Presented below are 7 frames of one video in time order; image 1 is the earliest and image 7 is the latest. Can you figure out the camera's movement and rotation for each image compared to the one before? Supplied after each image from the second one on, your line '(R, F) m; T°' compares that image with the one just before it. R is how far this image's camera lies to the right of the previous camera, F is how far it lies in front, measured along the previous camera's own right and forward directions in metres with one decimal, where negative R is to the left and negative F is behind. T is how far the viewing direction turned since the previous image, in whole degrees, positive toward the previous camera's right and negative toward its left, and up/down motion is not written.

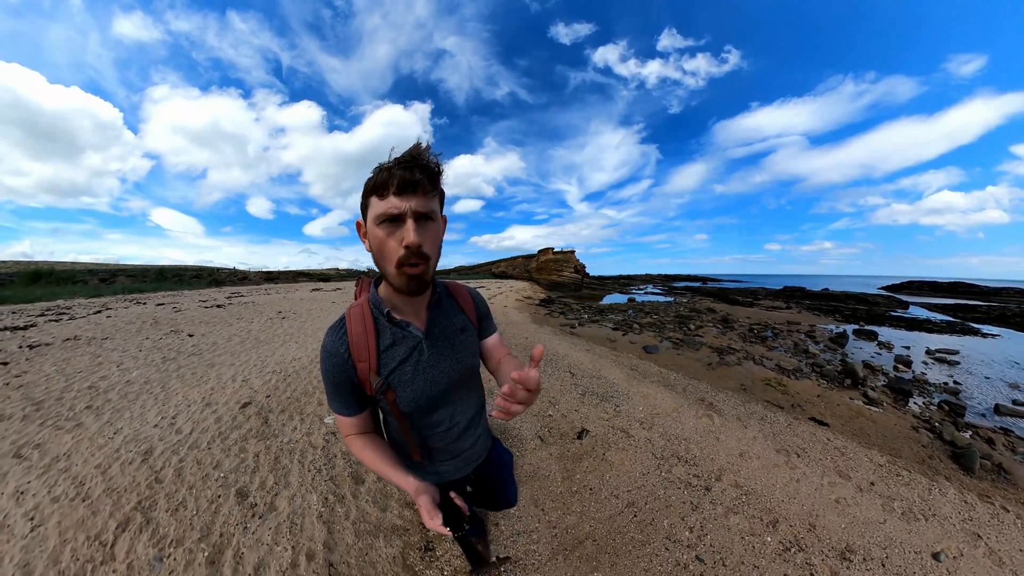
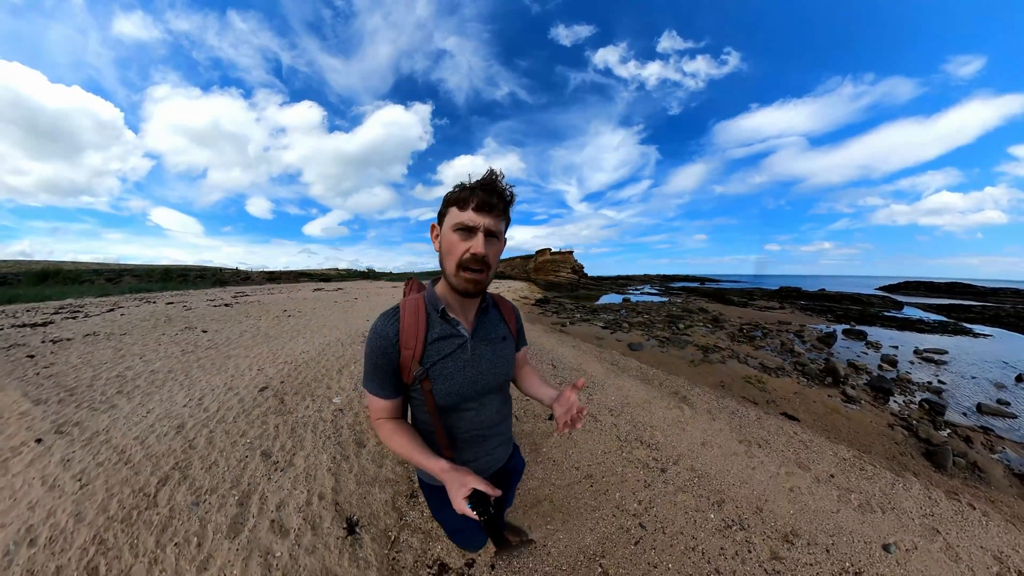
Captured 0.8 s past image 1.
(+0.2, -0.5) m; 0°
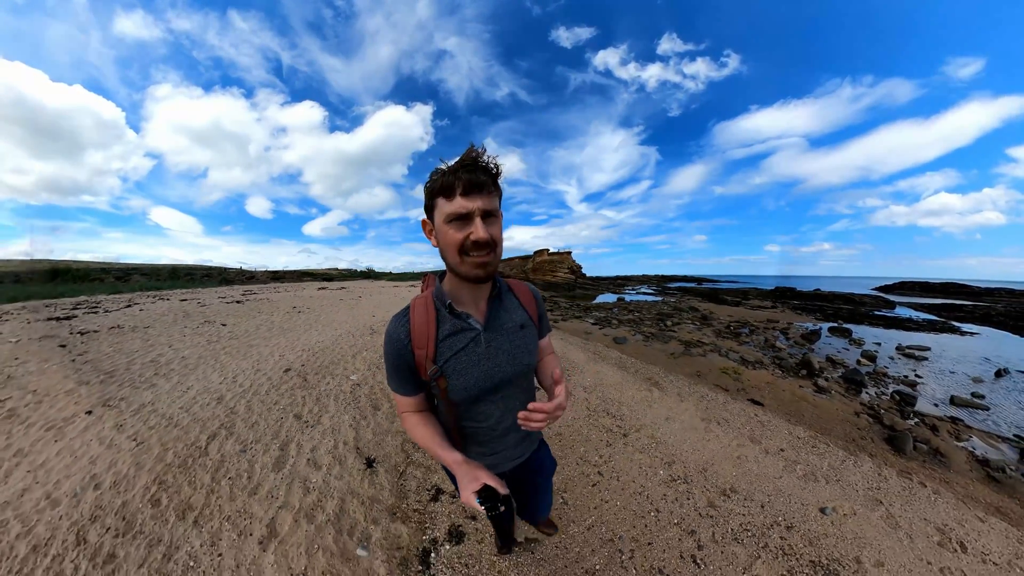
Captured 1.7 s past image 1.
(+0.2, -0.7) m; 0°
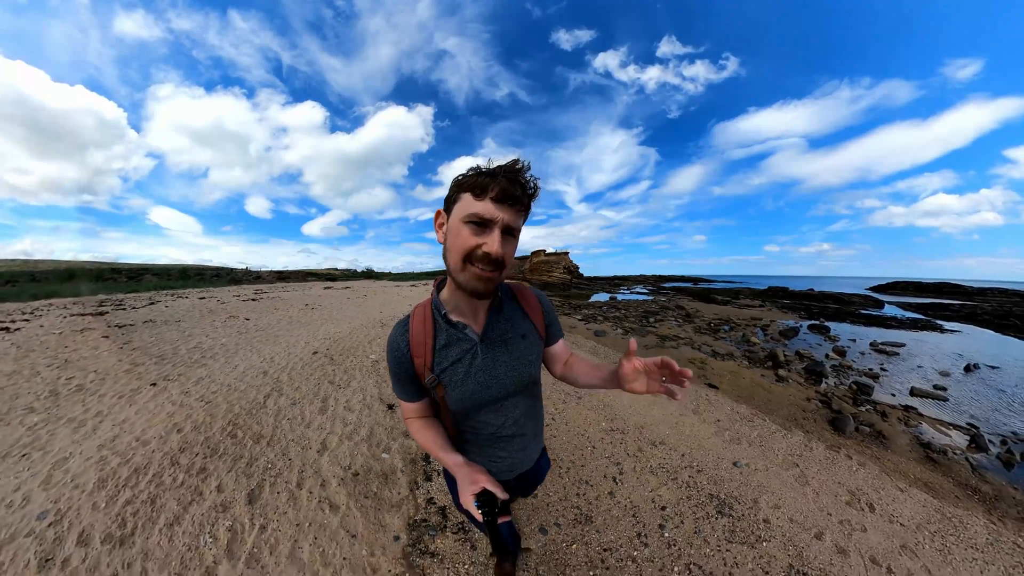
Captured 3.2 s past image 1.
(+0.3, -1.2) m; 0°
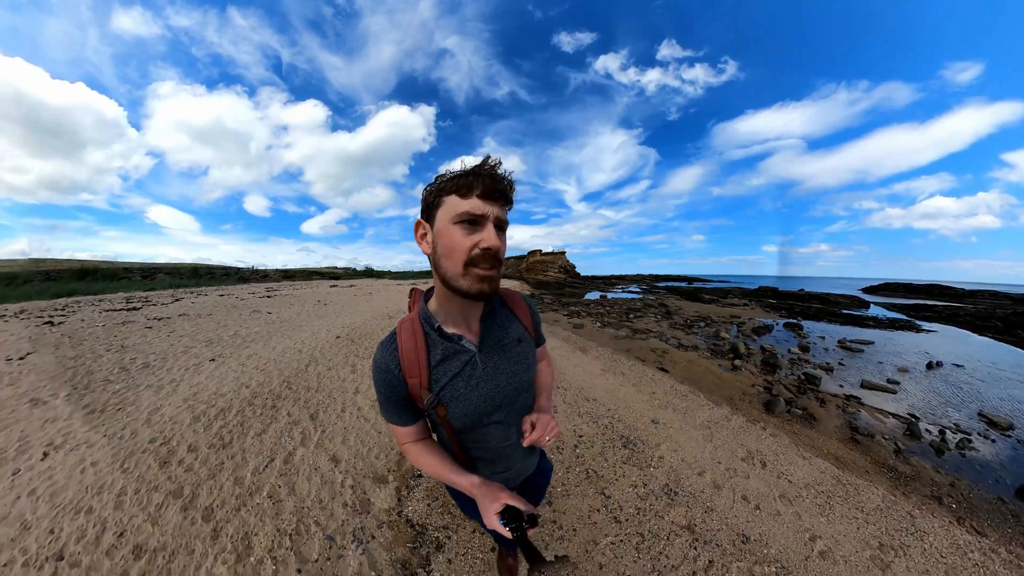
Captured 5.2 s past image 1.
(+0.4, -1.6) m; 0°
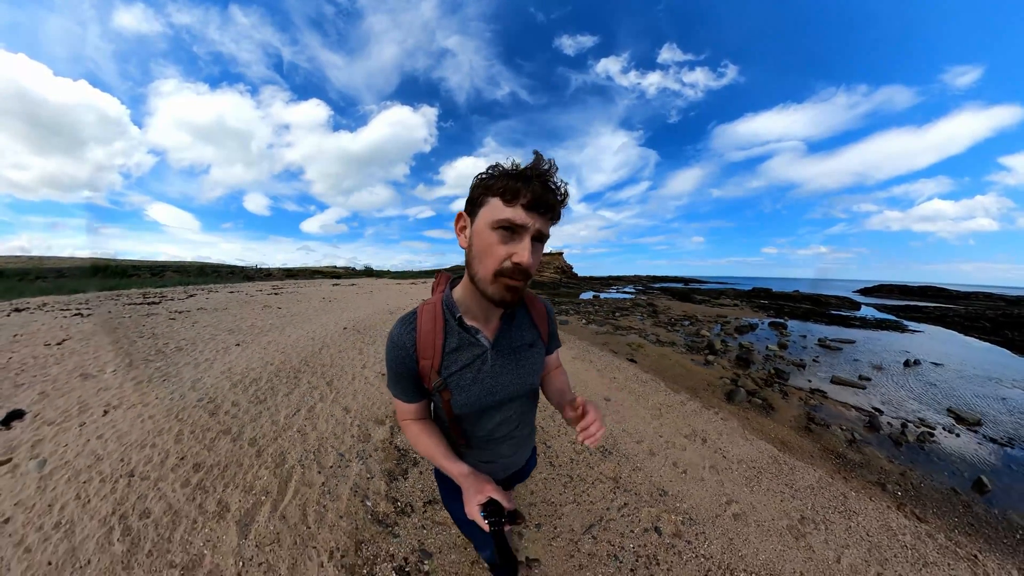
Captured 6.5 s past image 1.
(+0.4, -1.1) m; 0°
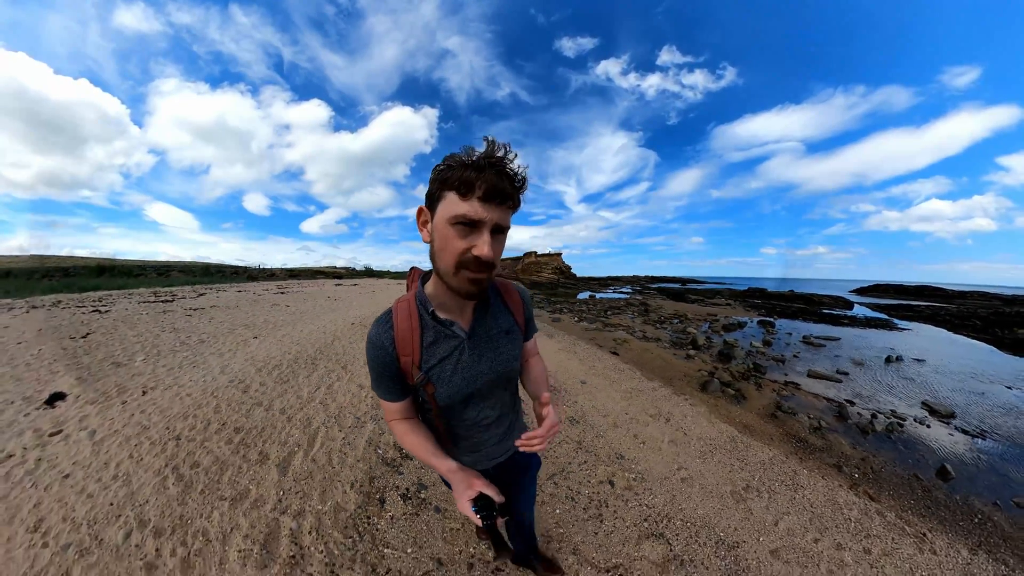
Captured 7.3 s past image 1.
(+0.2, -0.9) m; 0°
